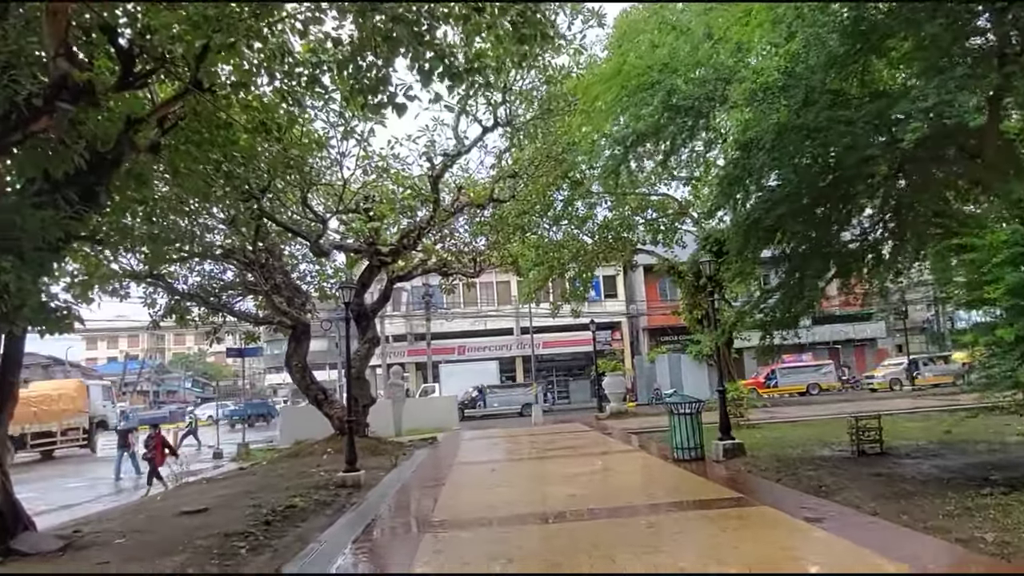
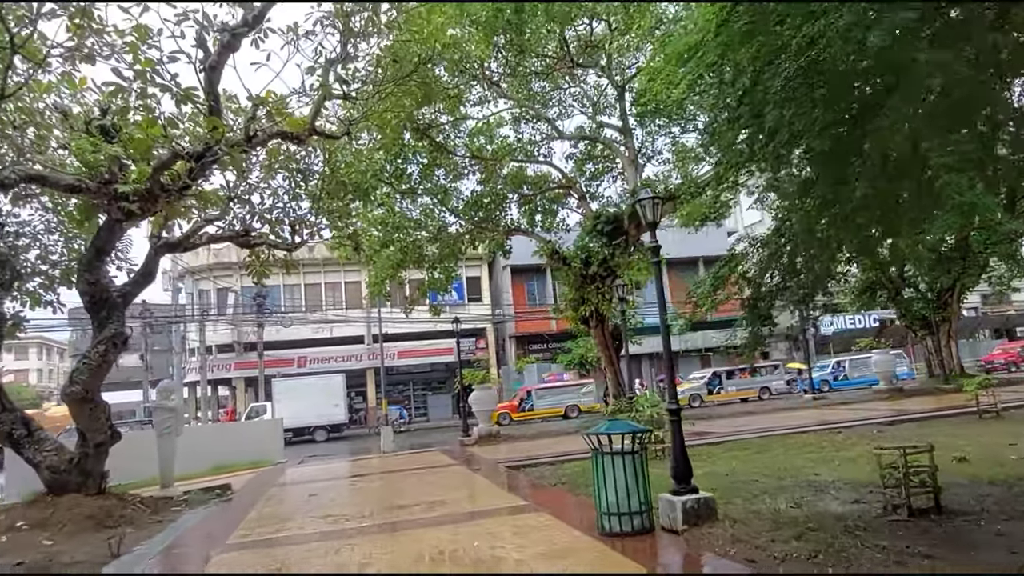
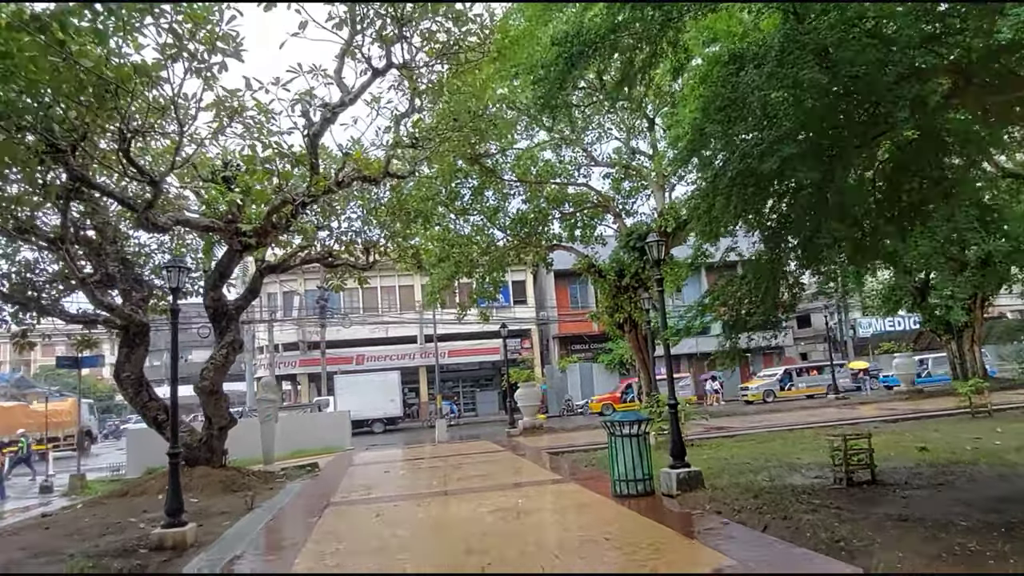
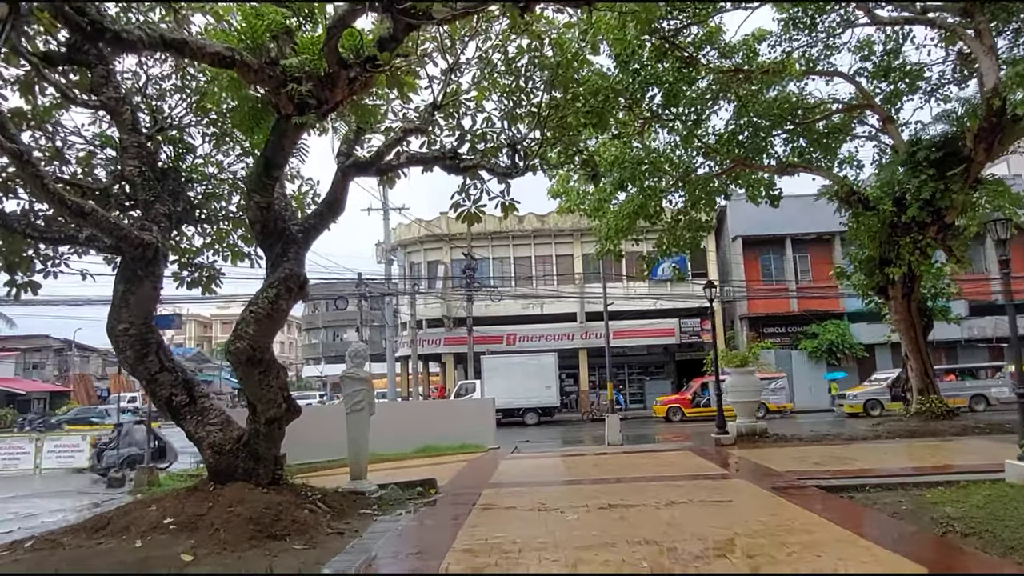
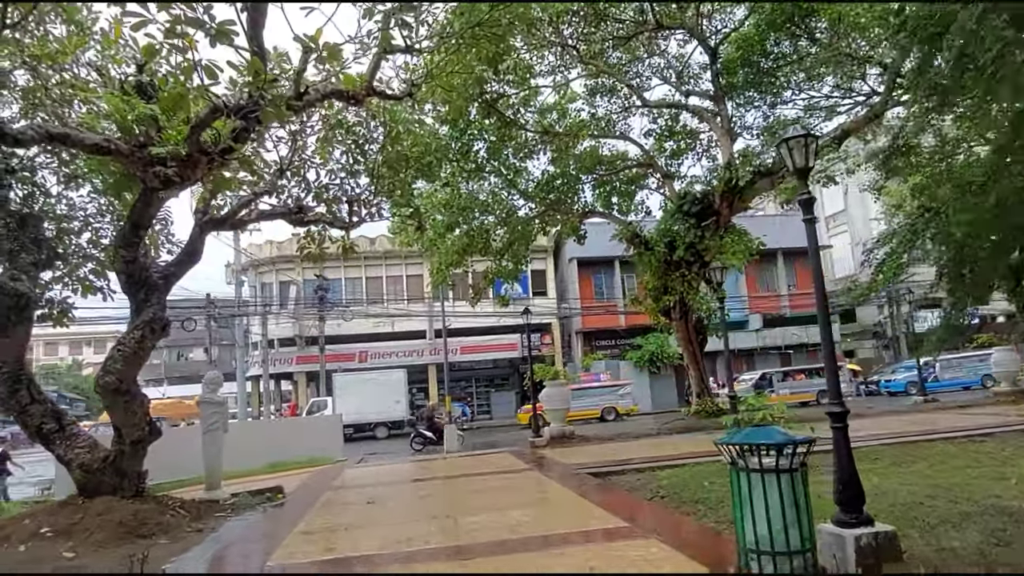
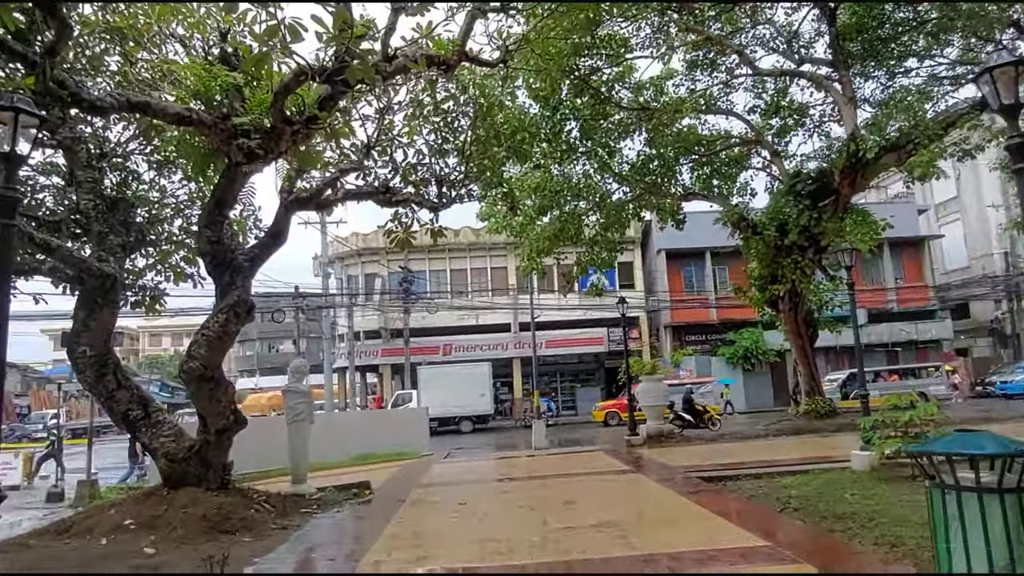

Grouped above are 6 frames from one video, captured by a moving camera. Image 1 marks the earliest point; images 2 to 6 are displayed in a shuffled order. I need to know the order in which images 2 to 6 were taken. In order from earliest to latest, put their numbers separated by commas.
3, 2, 5, 6, 4
